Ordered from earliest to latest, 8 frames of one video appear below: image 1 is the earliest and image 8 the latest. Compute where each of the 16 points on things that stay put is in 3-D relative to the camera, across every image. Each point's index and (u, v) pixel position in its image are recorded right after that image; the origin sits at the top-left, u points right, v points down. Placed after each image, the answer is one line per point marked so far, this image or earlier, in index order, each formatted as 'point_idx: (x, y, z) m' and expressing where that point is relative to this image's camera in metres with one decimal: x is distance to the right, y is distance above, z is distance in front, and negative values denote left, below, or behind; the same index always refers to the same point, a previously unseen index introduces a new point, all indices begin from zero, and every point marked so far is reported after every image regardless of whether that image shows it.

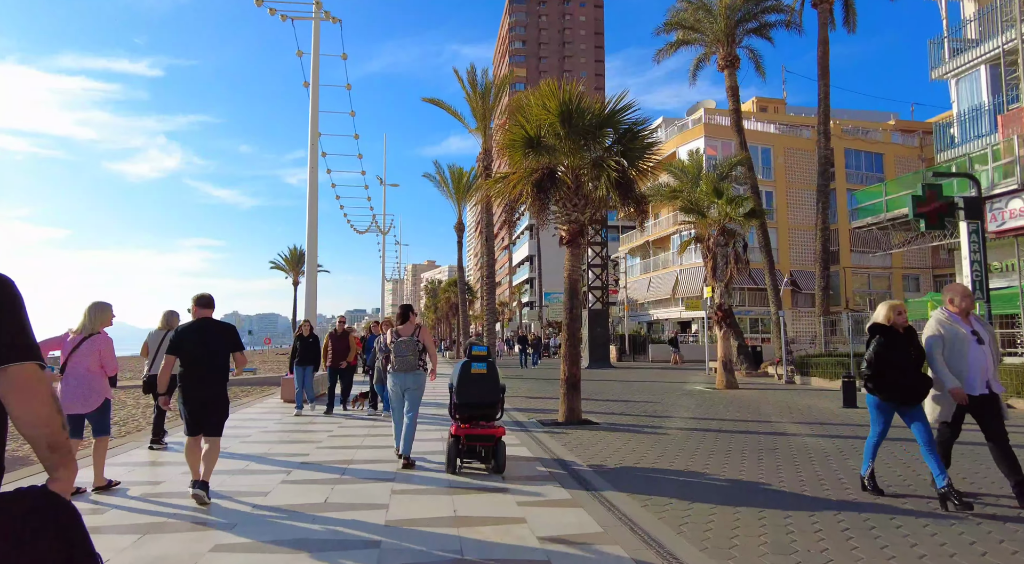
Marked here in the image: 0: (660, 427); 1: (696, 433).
0: (+2.4, -2.3, +10.4) m
1: (+2.7, -2.3, +9.7) m
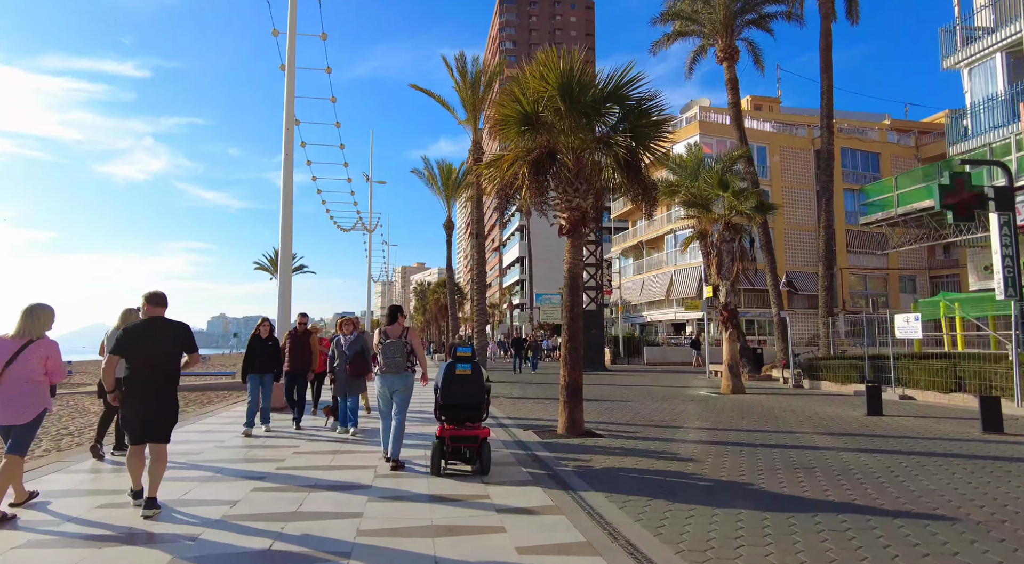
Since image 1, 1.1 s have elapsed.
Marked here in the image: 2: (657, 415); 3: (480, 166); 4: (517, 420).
0: (+2.3, -2.2, +9.2) m
1: (+2.7, -2.2, +8.6) m
2: (+2.8, -2.6, +12.6) m
3: (-0.5, +1.8, +10.3) m
4: (+0.1, -2.7, +12.4) m
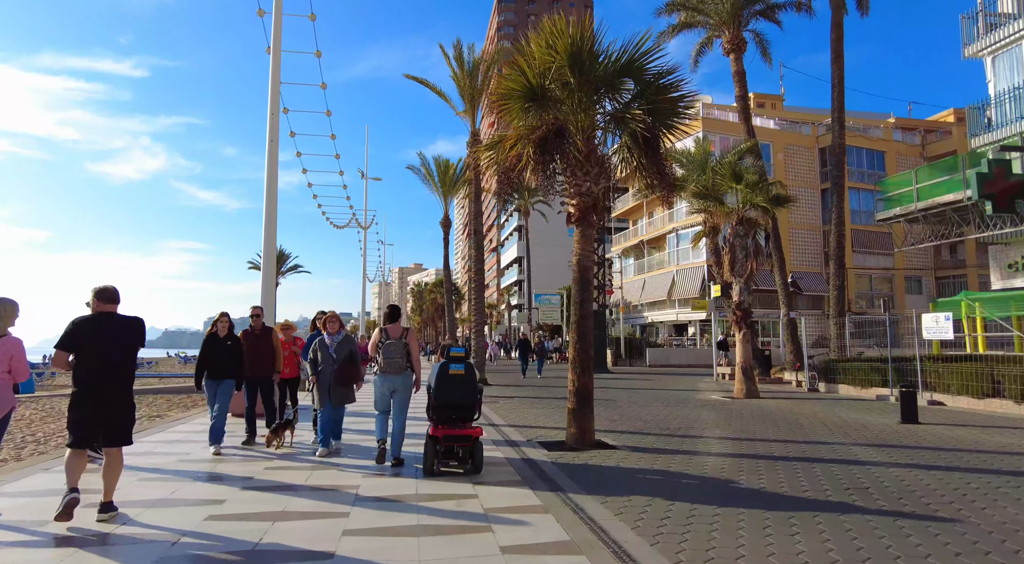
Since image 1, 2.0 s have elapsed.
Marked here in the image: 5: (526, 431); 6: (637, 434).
0: (+2.3, -2.2, +8.3) m
1: (+2.7, -2.1, +7.6) m
2: (+2.9, -2.5, +11.6) m
3: (-0.5, +1.9, +9.3) m
4: (+0.1, -2.6, +11.4) m
5: (+0.2, -2.5, +11.2) m
6: (+1.9, -2.4, +10.2) m
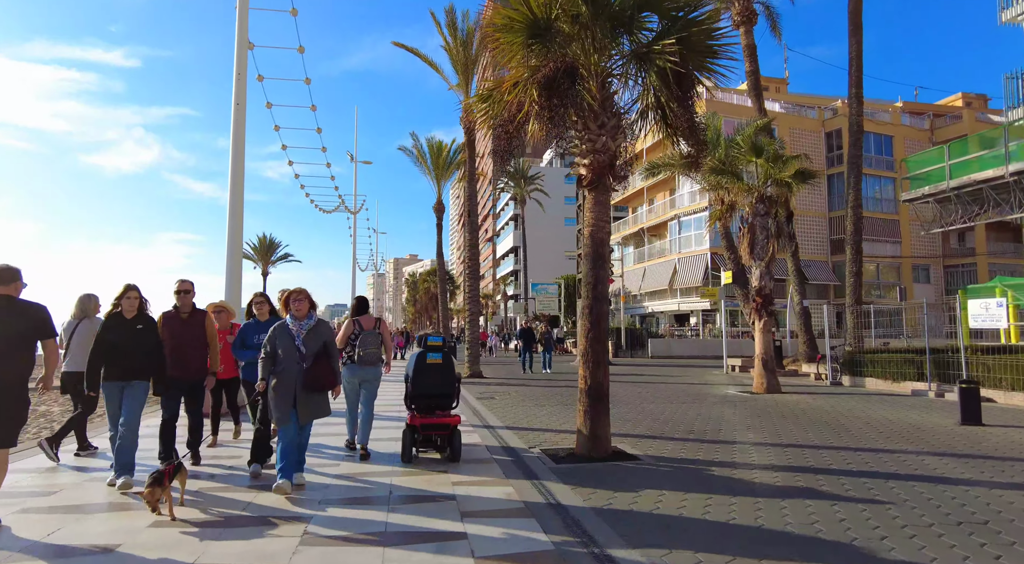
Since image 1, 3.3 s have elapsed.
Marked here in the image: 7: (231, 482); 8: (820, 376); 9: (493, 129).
0: (+2.3, -1.9, +6.8) m
1: (+2.7, -1.8, +6.1) m
2: (+2.8, -2.2, +10.2) m
3: (-0.5, +2.2, +7.8) m
4: (+0.1, -2.3, +10.0) m
5: (+0.2, -2.2, +9.7) m
6: (+1.9, -2.1, +8.7) m
7: (-2.5, -1.8, +5.8) m
8: (+8.4, -2.6, +17.8) m
9: (-0.2, +1.8, +7.8) m
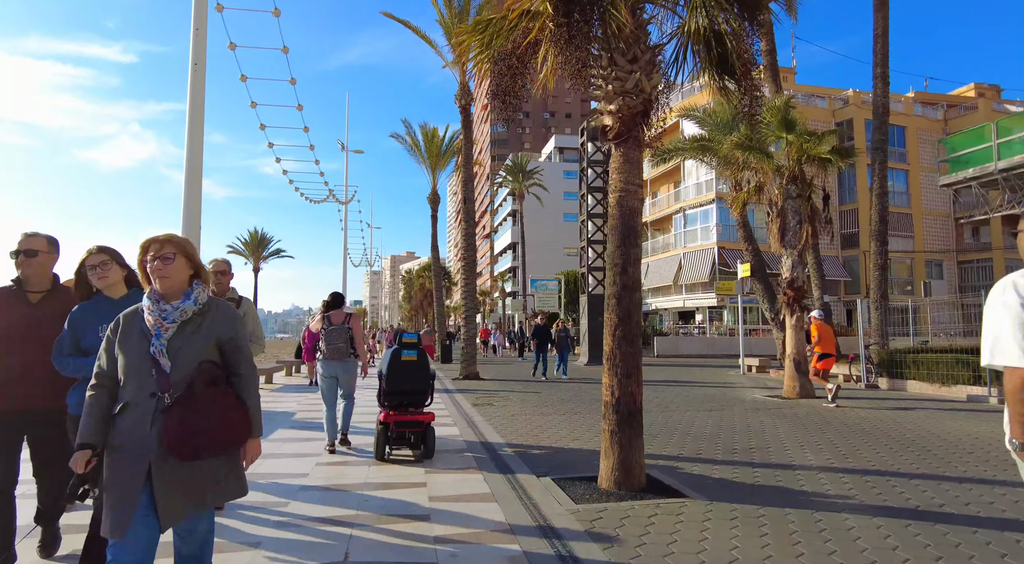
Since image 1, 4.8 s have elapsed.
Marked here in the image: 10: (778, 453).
0: (+2.3, -1.7, +5.1) m
1: (+2.7, -1.7, +4.4) m
2: (+2.9, -2.0, +8.5) m
3: (-0.5, +2.3, +6.1) m
4: (+0.1, -2.1, +8.3) m
5: (+0.2, -2.1, +8.1) m
6: (+2.0, -1.9, +7.1) m
7: (-2.4, -1.6, +4.2) m
8: (+8.4, -2.4, +16.2) m
9: (-0.2, +2.0, +6.1) m
10: (+3.0, -1.9, +7.5) m
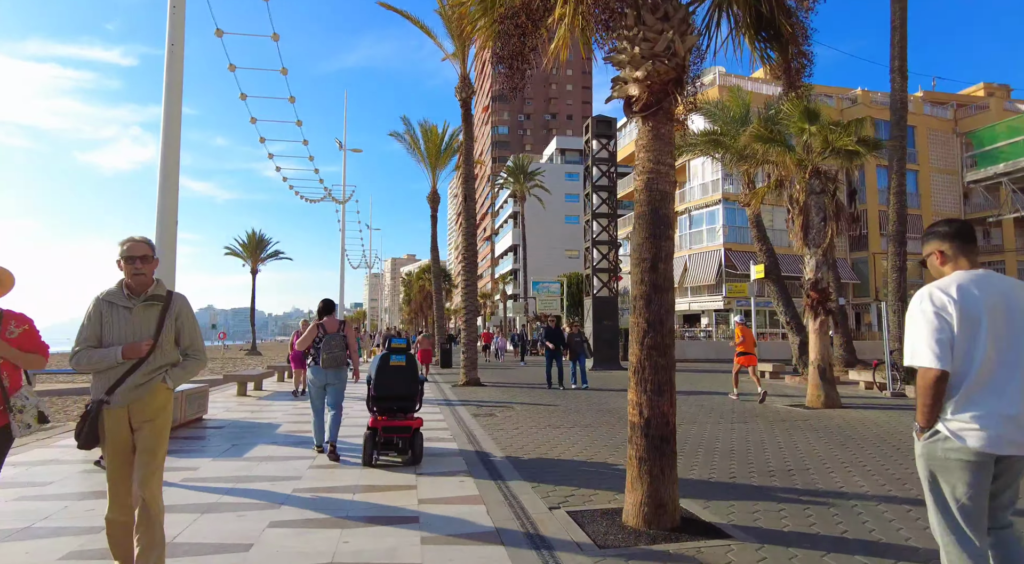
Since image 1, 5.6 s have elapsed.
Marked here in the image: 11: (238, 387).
0: (+2.4, -1.7, +4.2) m
1: (+2.8, -1.7, +3.6) m
2: (+2.9, -2.0, +7.6) m
3: (-0.4, +2.4, +5.2) m
4: (+0.2, -2.1, +7.4) m
5: (+0.3, -2.1, +7.2) m
6: (+2.0, -1.9, +6.2) m
7: (-2.3, -1.6, +3.3) m
8: (+8.5, -2.4, +15.3) m
9: (-0.1, +2.0, +5.3) m
10: (+3.1, -1.9, +6.6) m
11: (-6.2, -2.4, +14.7) m
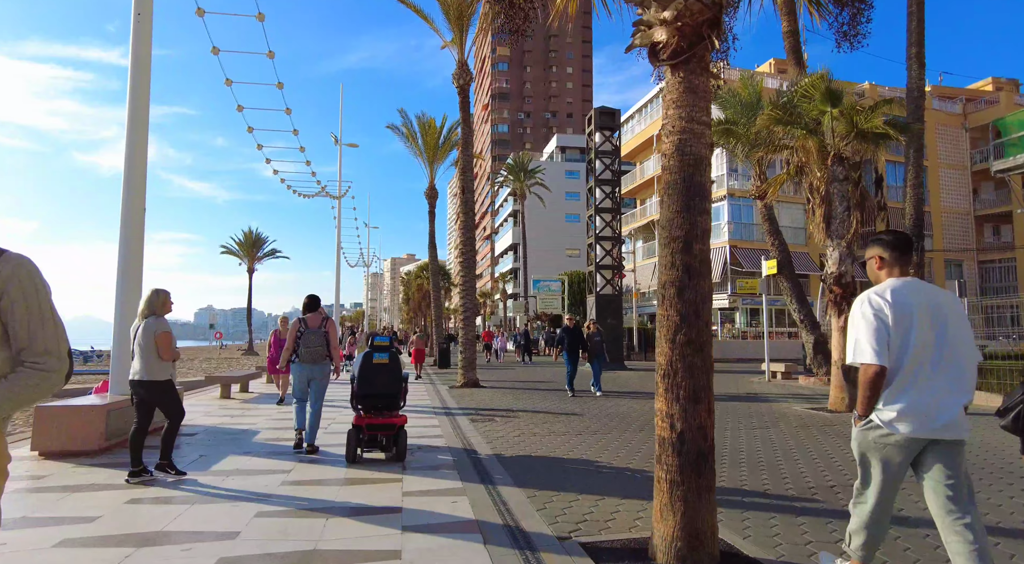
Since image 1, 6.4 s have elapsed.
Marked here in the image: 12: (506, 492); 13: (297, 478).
0: (+2.4, -1.6, +3.4) m
1: (+2.8, -1.6, +2.7) m
2: (+2.9, -1.9, +6.8) m
3: (-0.4, +2.5, +4.3) m
4: (+0.2, -2.0, +6.6) m
5: (+0.3, -2.0, +6.3) m
6: (+2.0, -1.8, +5.3) m
7: (-2.3, -1.5, +2.4) m
8: (+8.5, -2.3, +14.4) m
9: (-0.1, +2.1, +4.4) m
10: (+3.1, -1.8, +5.7) m
11: (-6.1, -2.3, +13.9) m
12: (+0.1, -1.9, +5.8) m
13: (-2.1, -2.0, +6.4) m
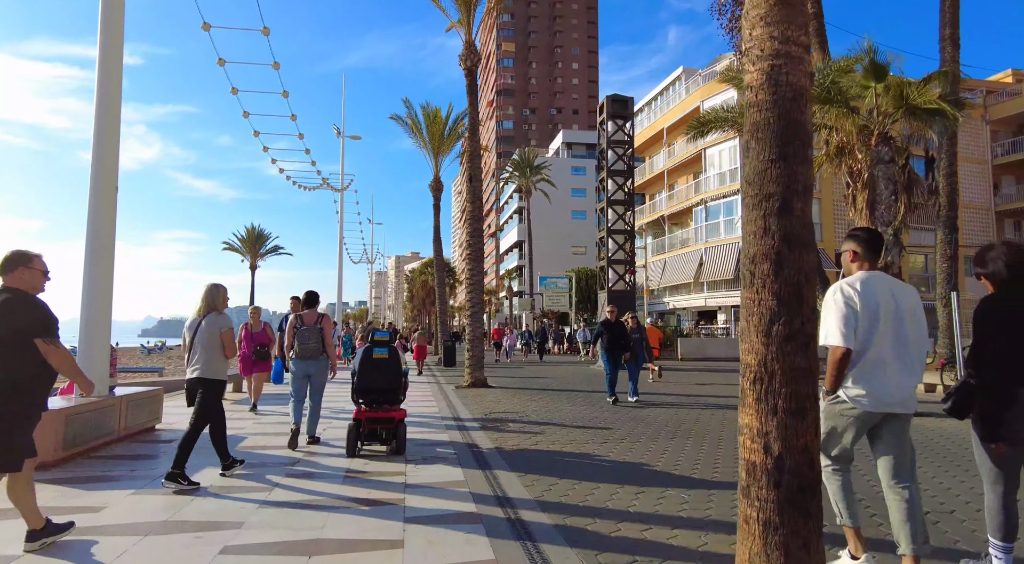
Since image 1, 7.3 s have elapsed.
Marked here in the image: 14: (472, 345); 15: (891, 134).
0: (+2.6, -1.5, +2.4) m
1: (+3.0, -1.4, +1.7) m
2: (+3.1, -1.8, +5.8) m
3: (-0.2, +2.6, +3.4) m
4: (+0.4, -1.9, +5.6) m
5: (+0.5, -1.8, +5.3) m
6: (+2.2, -1.7, +4.4) m
7: (-2.2, -1.4, +1.4) m
8: (+8.7, -2.2, +13.4) m
9: (+0.1, +2.2, +3.4) m
10: (+3.3, -1.7, +4.7) m
11: (-5.9, -2.1, +12.9) m
12: (+0.2, -1.8, +4.8) m
13: (-1.9, -1.9, +5.4) m
14: (-1.1, -1.7, +18.0) m
15: (+6.2, +2.4, +10.7) m
